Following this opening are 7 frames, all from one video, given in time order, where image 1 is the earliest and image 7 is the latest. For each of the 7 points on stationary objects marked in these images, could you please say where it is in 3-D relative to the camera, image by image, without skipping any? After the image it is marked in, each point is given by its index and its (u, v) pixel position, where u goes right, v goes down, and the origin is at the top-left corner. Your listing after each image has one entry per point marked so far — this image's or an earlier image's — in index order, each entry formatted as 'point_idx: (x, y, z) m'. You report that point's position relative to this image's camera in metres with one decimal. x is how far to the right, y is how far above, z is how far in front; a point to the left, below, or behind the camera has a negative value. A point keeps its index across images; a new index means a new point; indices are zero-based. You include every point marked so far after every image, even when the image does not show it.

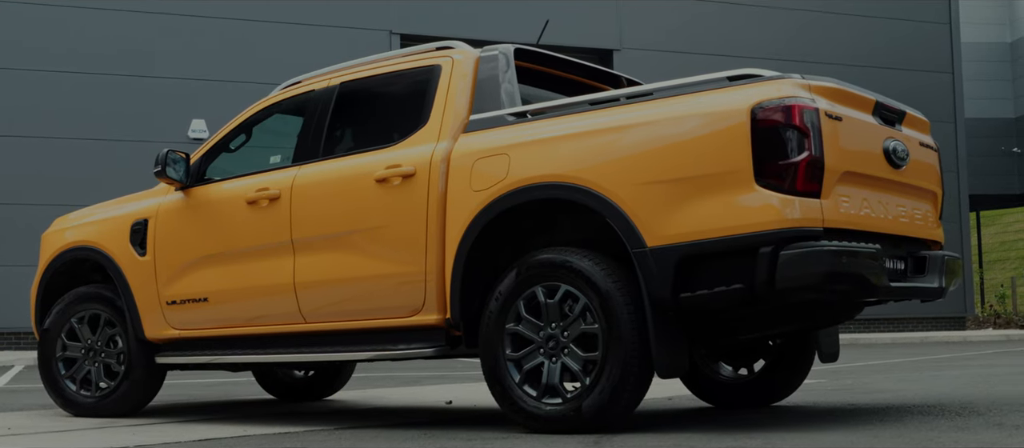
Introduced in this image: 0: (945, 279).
0: (+2.2, -0.3, +5.0) m
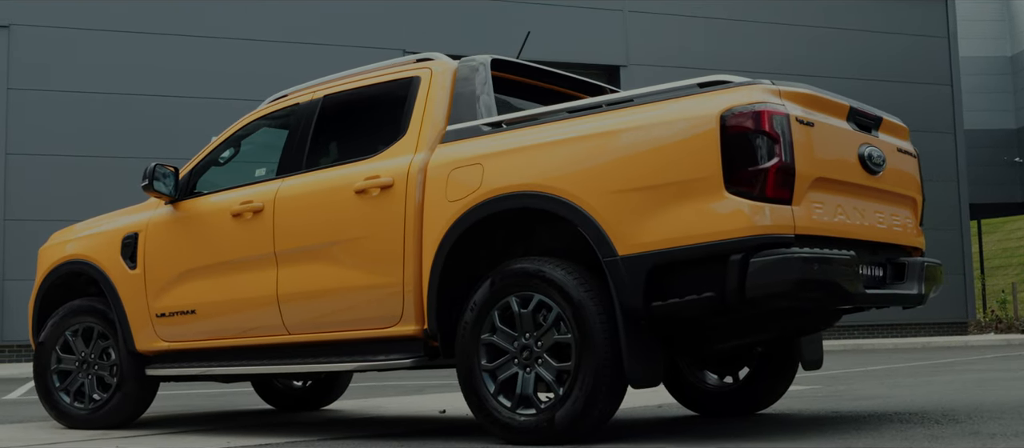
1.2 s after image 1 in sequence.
0: (+2.1, -0.3, +5.0) m
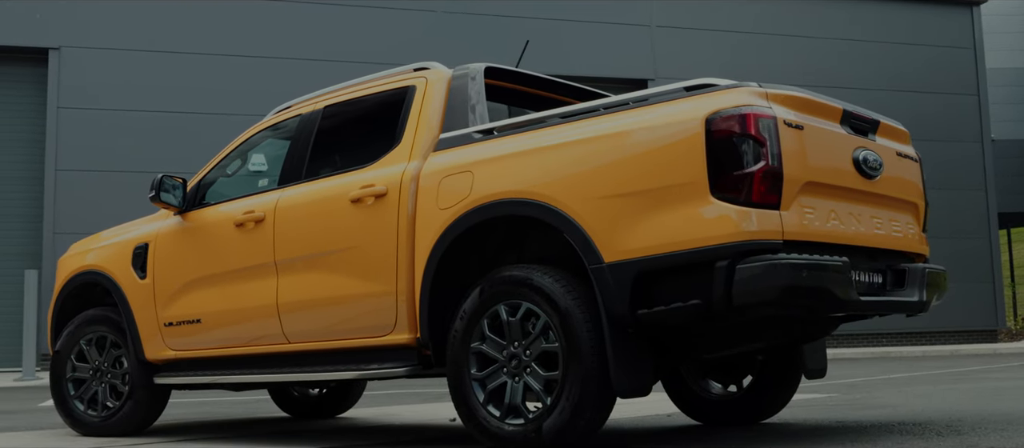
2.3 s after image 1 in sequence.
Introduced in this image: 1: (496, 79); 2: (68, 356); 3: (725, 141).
0: (+2.0, -0.3, +4.8) m
1: (-0.1, +0.8, +5.4) m
2: (-2.9, -0.8, +6.4) m
3: (+0.9, +0.4, +4.2) m
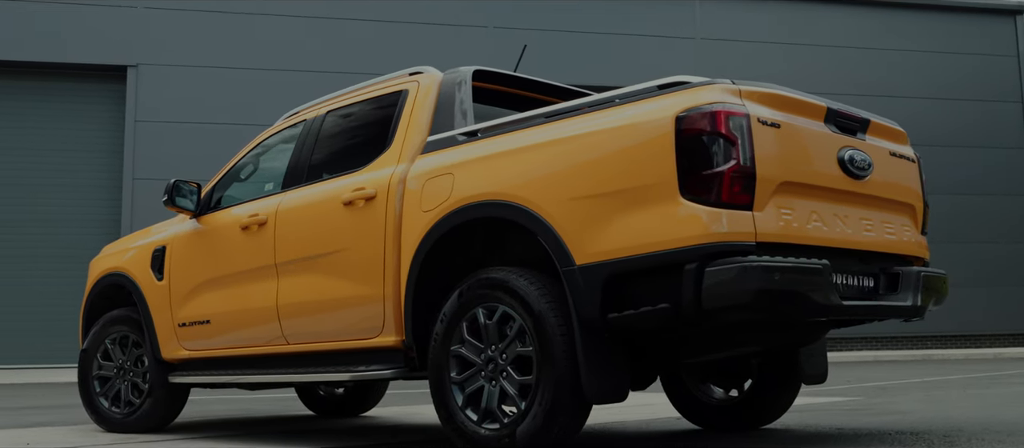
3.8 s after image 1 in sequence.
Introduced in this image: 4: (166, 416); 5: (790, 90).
0: (+1.9, -0.3, +4.6) m
1: (-0.1, +0.8, +5.4) m
2: (-2.8, -0.9, +6.6) m
3: (+0.8, +0.4, +4.1) m
4: (-2.2, -1.2, +6.3) m
5: (+1.3, +0.6, +4.5) m
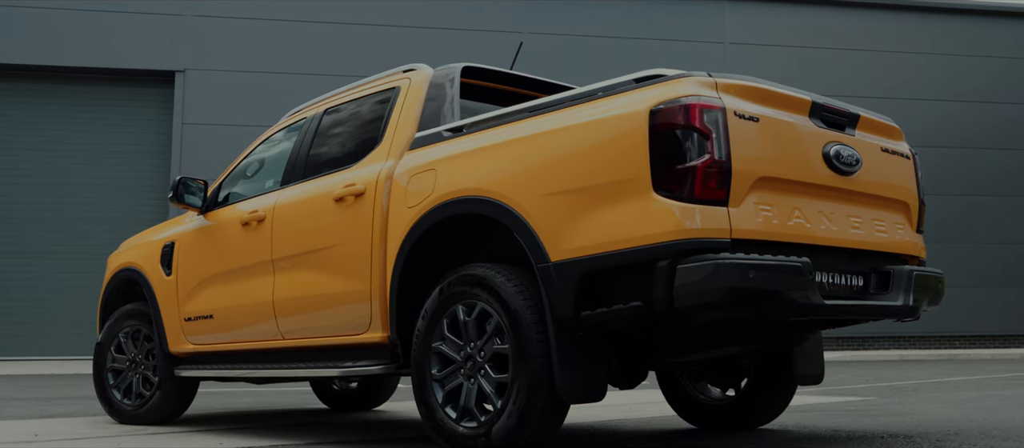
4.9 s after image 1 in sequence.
0: (+1.8, -0.3, +4.4) m
1: (-0.2, +0.8, +5.3) m
2: (-2.8, -0.8, +6.7) m
3: (+0.6, +0.4, +4.0) m
4: (-2.2, -1.2, +6.4) m
5: (+1.2, +0.6, +4.4) m
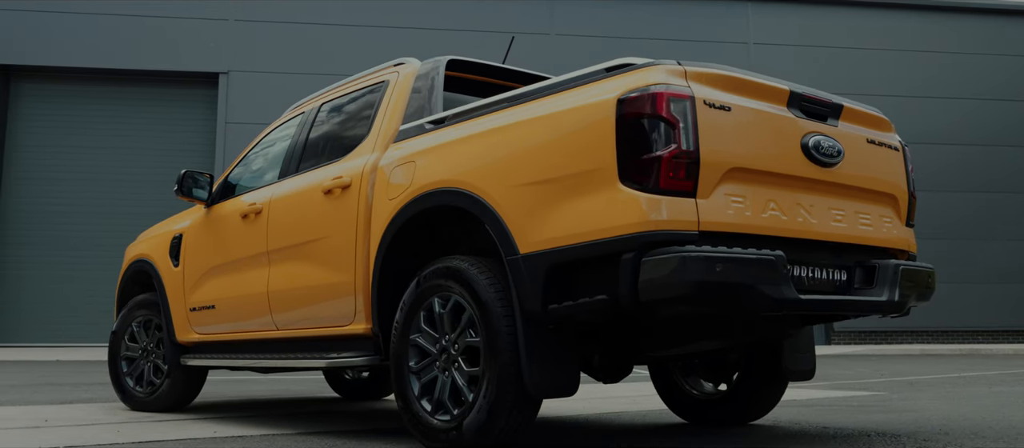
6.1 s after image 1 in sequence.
0: (+1.7, -0.3, +4.3) m
1: (-0.2, +0.8, +5.3) m
2: (-2.7, -0.8, +6.9) m
3: (+0.5, +0.4, +3.9) m
4: (-2.2, -1.1, +6.5) m
5: (+1.0, +0.7, +4.2) m
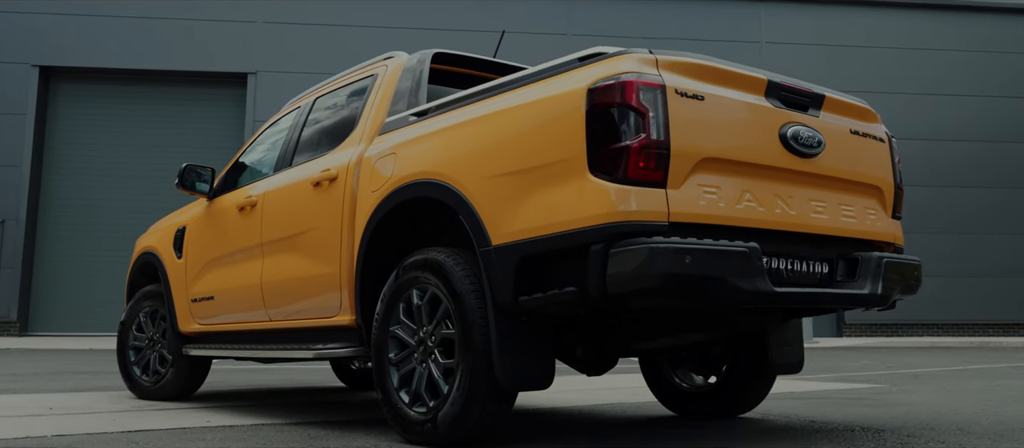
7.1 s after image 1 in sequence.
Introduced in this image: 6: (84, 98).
0: (+1.6, -0.3, +4.2) m
1: (-0.3, +0.9, +5.3) m
2: (-2.7, -0.7, +7.0) m
3: (+0.4, +0.4, +3.9) m
4: (-2.2, -1.1, +6.5) m
5: (+0.9, +0.7, +4.1) m
6: (-8.5, +2.6, +19.8) m
